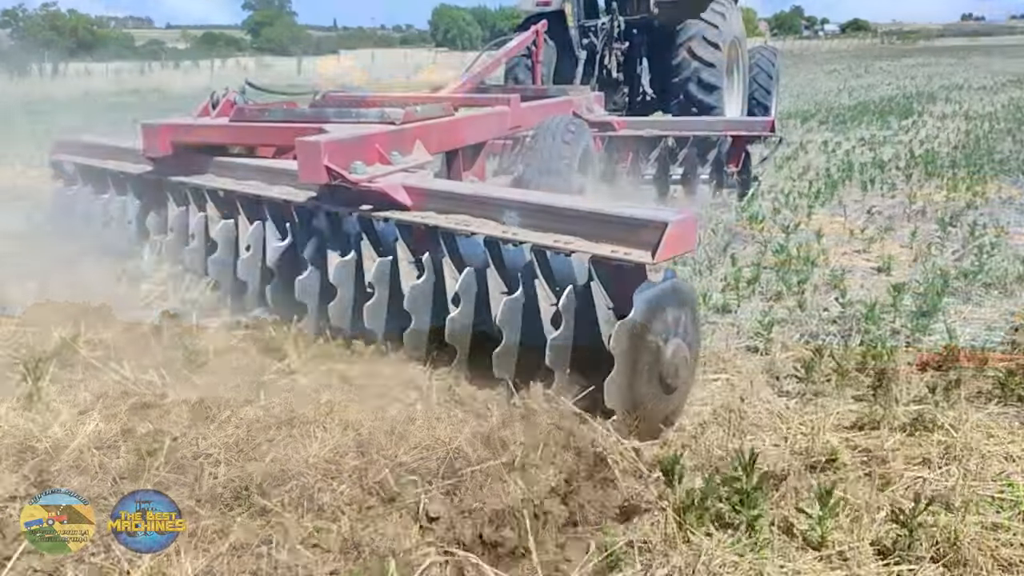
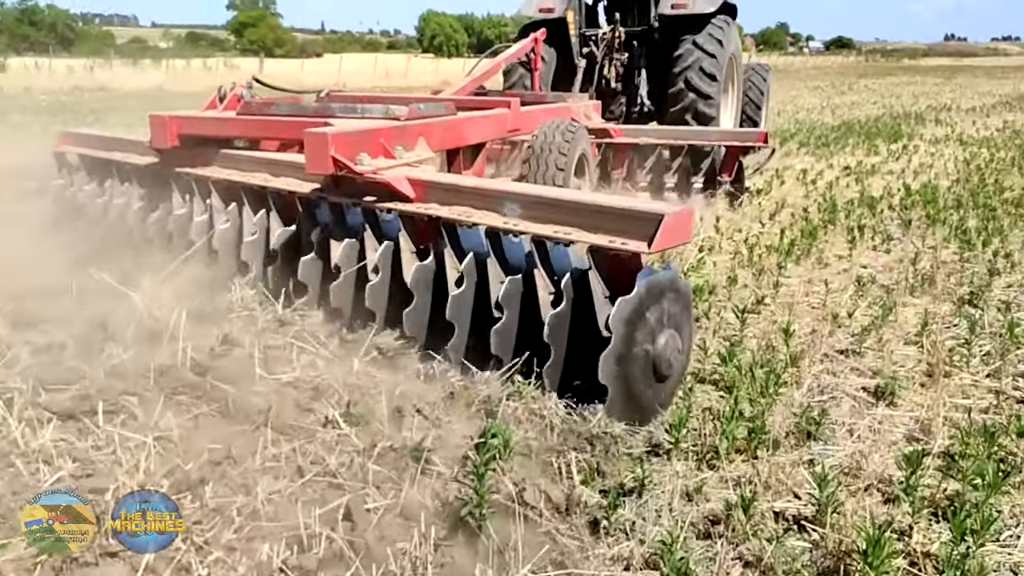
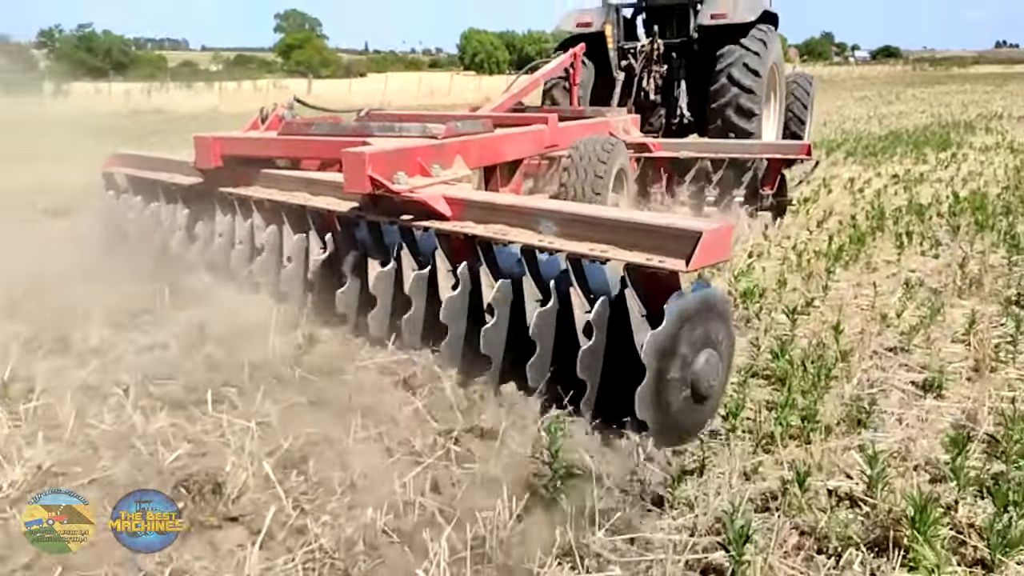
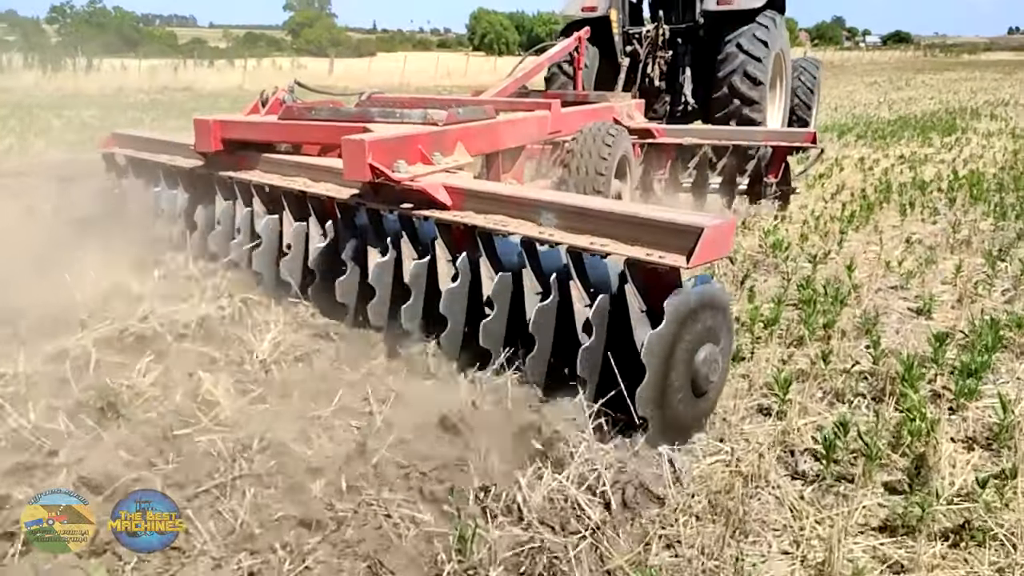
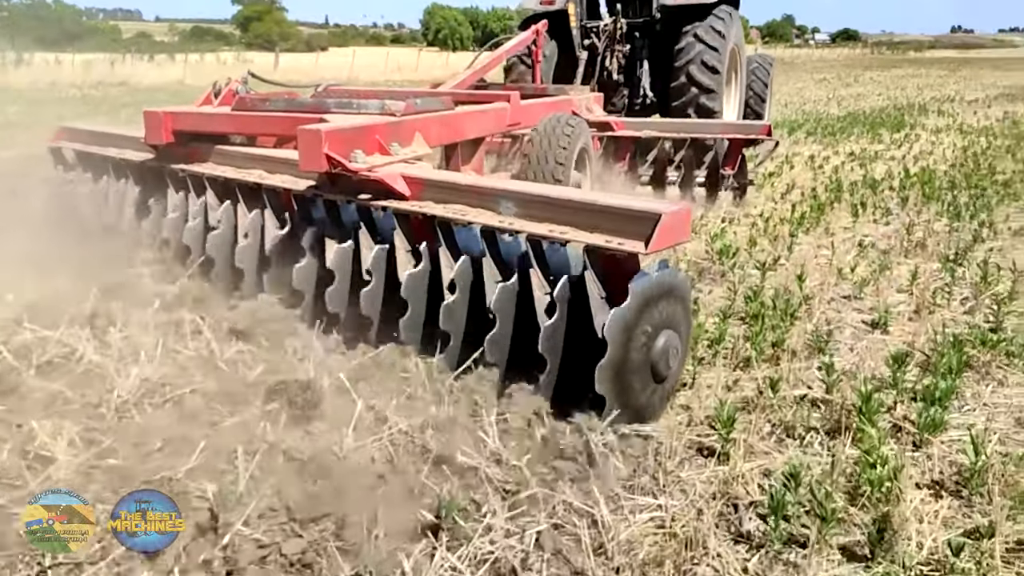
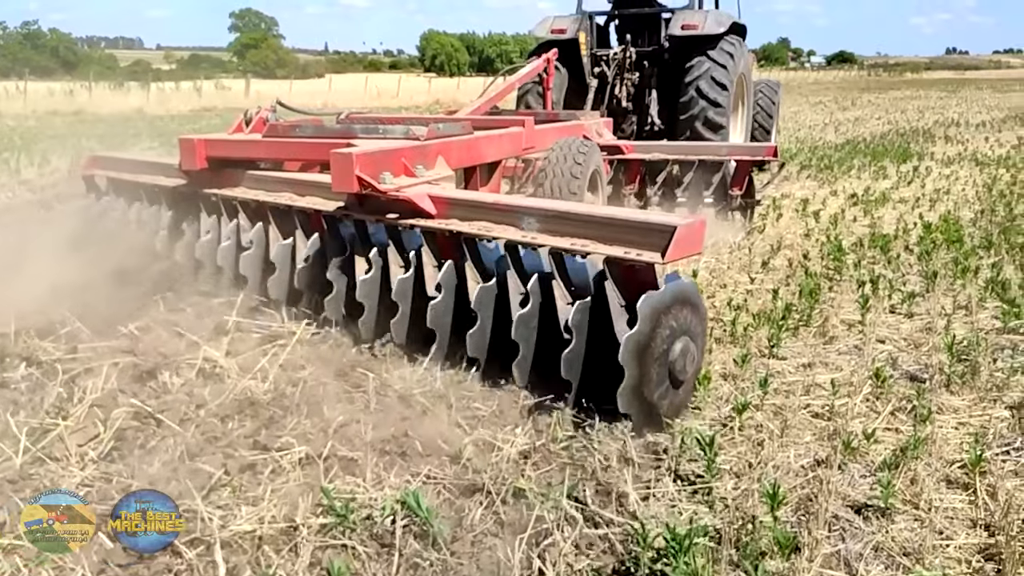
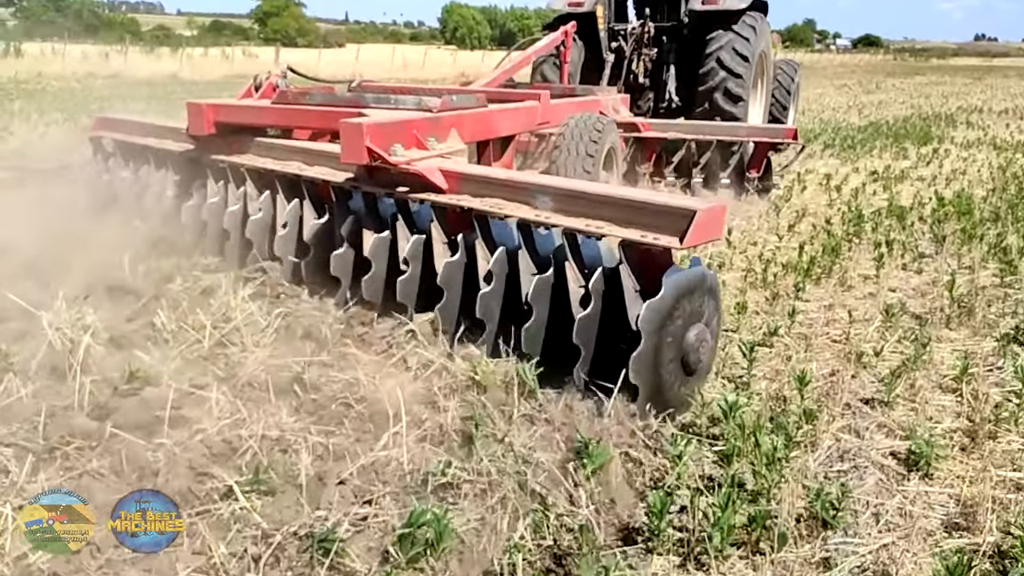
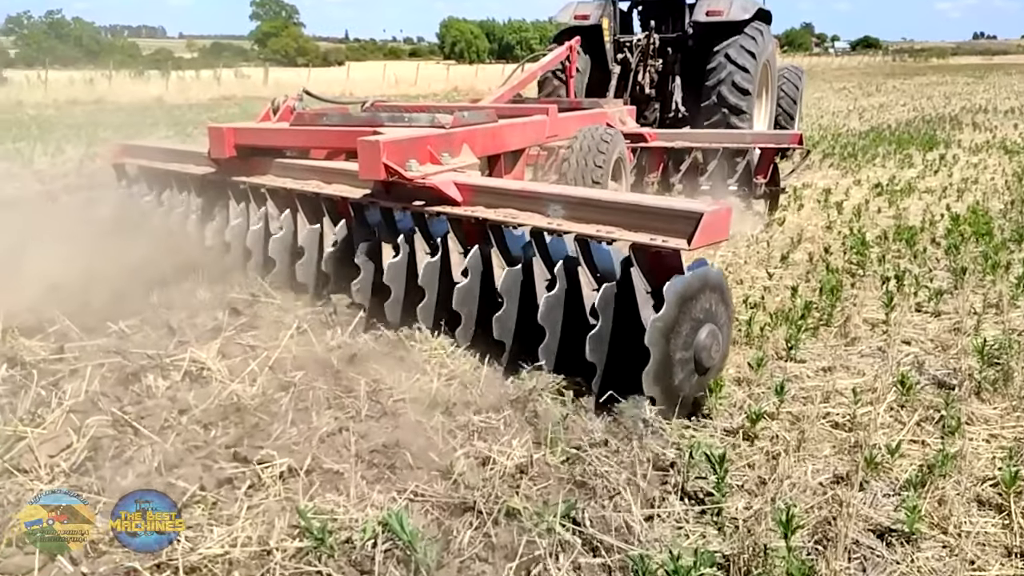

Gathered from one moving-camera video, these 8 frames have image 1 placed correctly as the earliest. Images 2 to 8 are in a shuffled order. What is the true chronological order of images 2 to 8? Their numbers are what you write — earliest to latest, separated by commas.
4, 5, 3, 2, 7, 6, 8
